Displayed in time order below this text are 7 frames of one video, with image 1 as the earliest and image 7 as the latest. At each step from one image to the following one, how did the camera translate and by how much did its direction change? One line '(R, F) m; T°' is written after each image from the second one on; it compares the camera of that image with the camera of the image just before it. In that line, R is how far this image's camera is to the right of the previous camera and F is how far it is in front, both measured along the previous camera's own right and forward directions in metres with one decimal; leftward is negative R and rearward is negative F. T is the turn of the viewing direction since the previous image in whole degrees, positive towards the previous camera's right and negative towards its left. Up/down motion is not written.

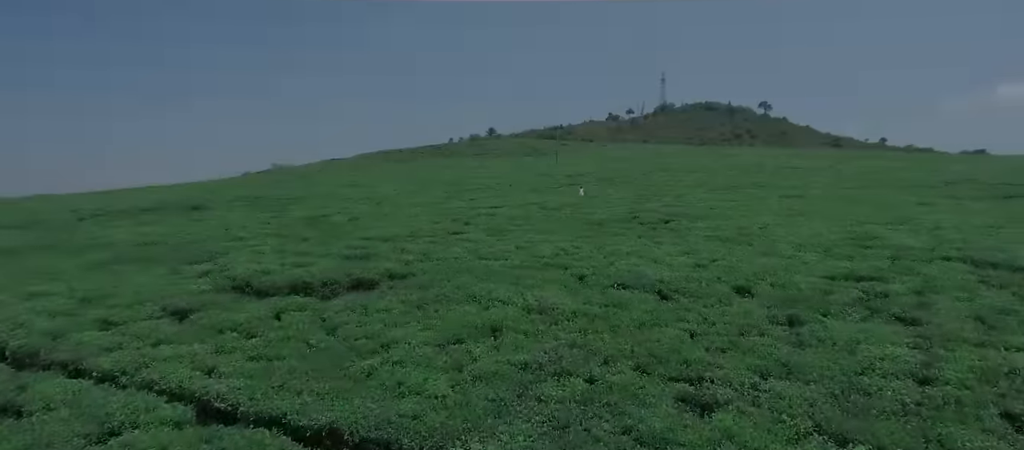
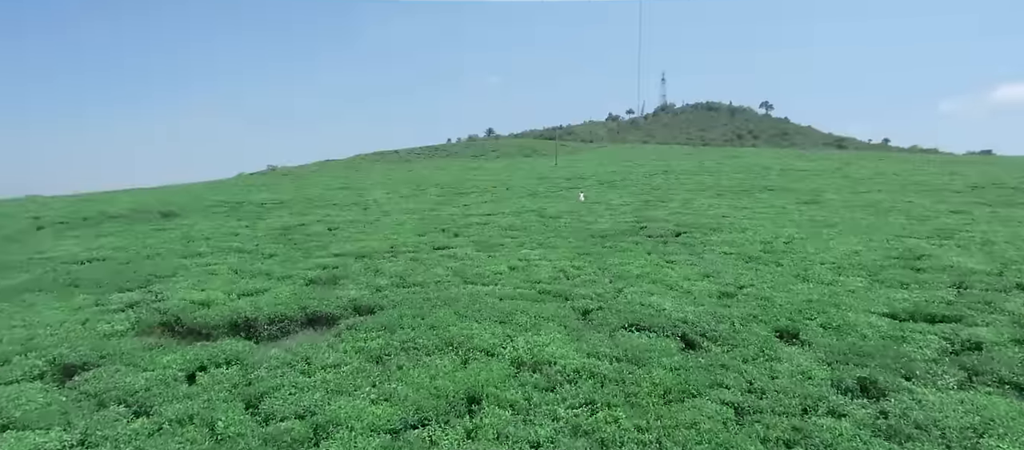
(+0.2, +2.3) m; 0°
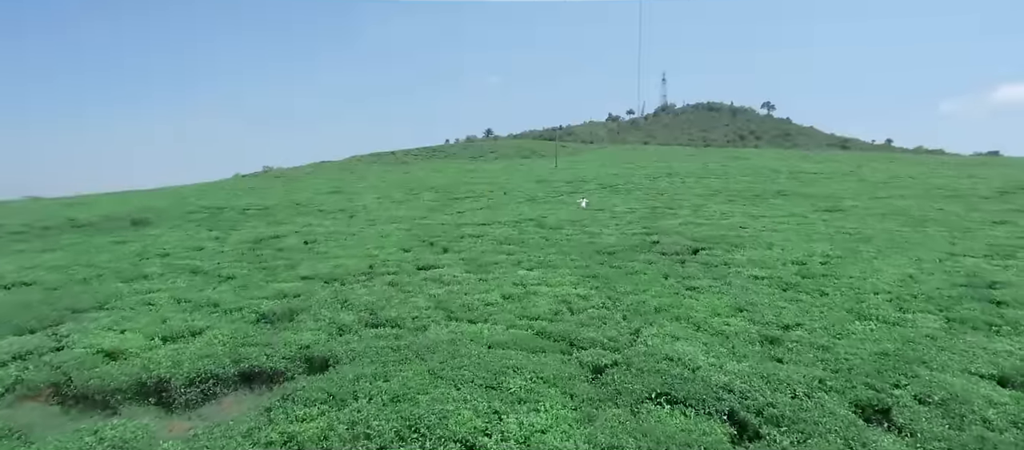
(+0.1, +2.4) m; 0°
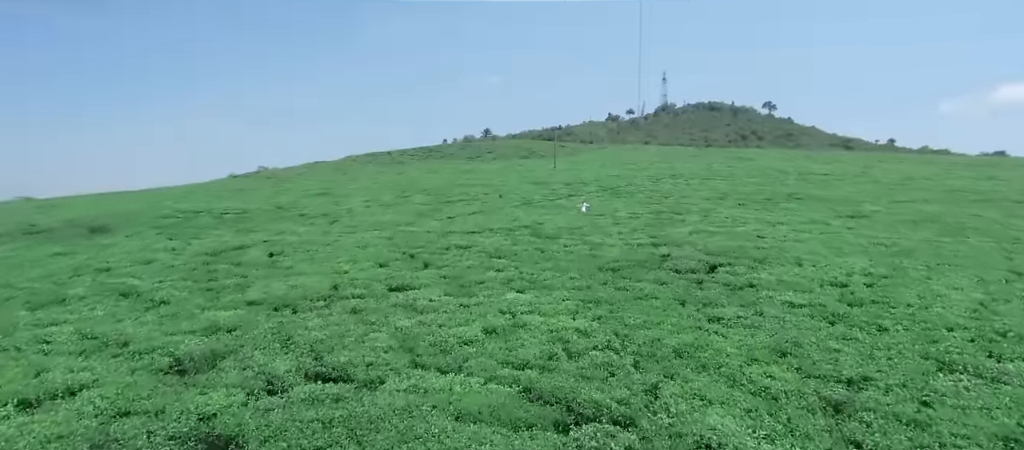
(+0.3, +2.5) m; 0°
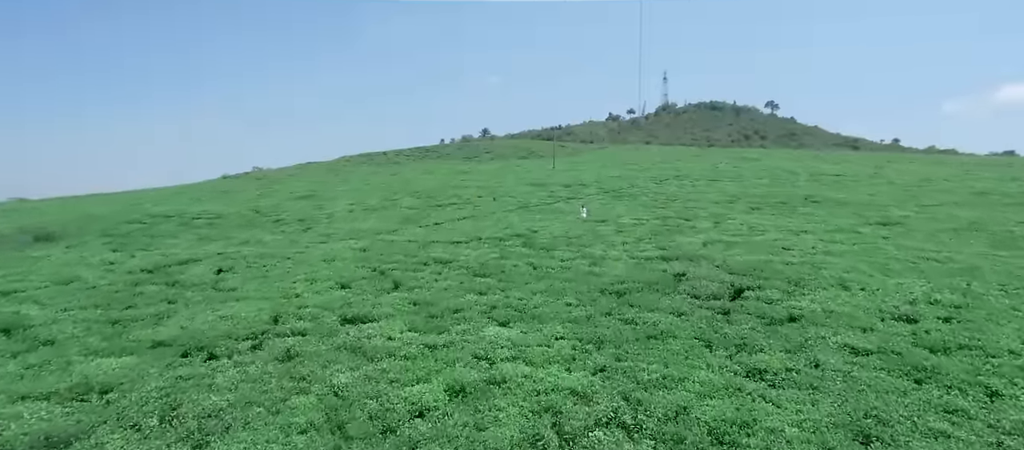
(+0.4, +2.8) m; 0°
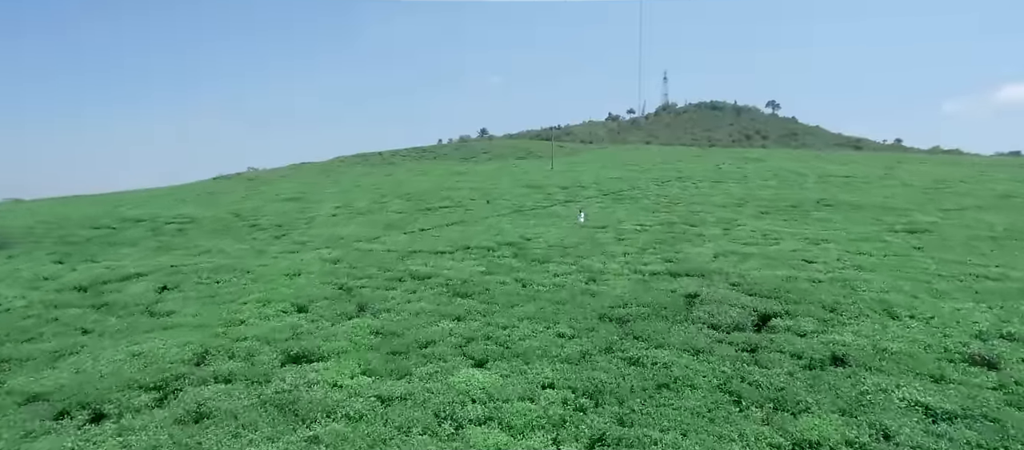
(+0.3, +2.1) m; 0°
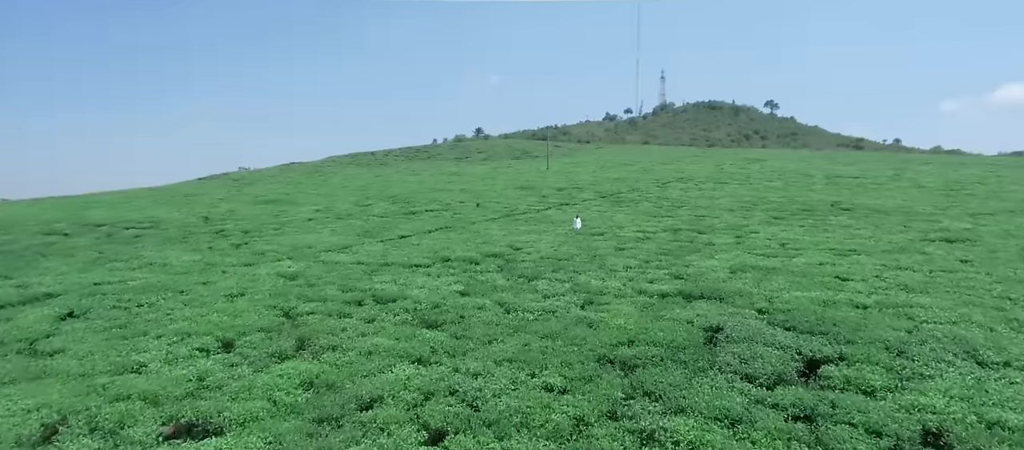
(+0.3, +2.6) m; 0°
